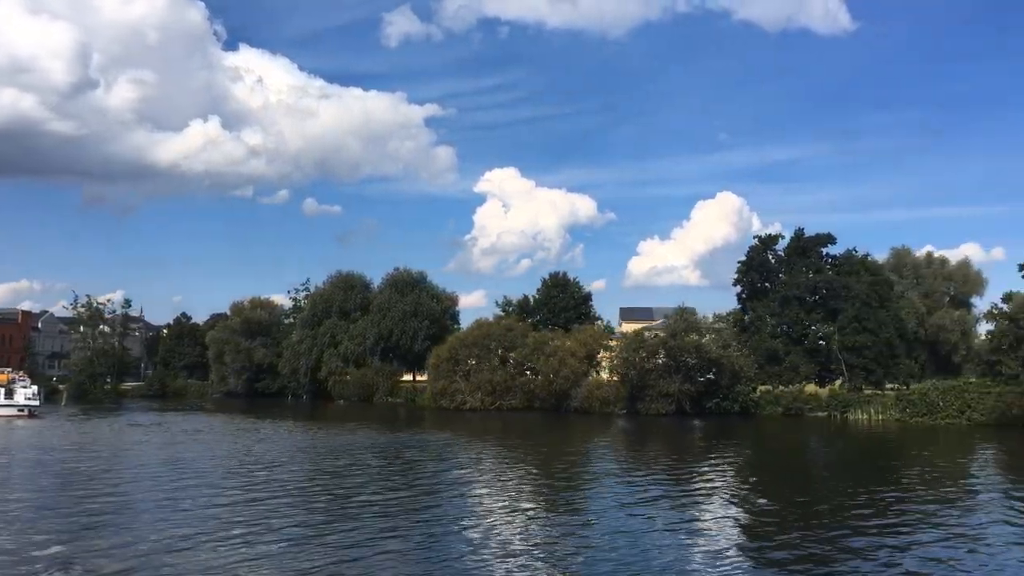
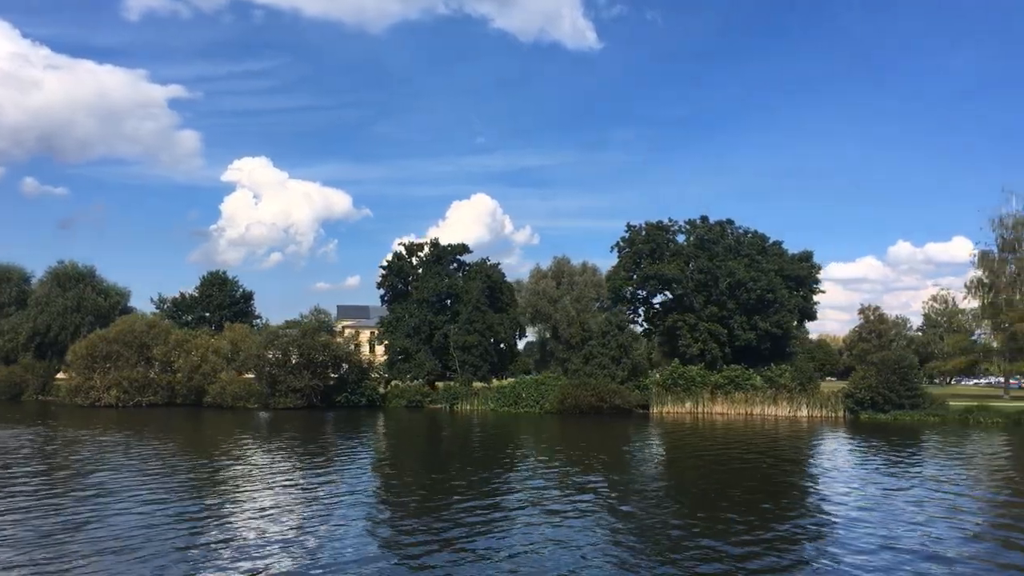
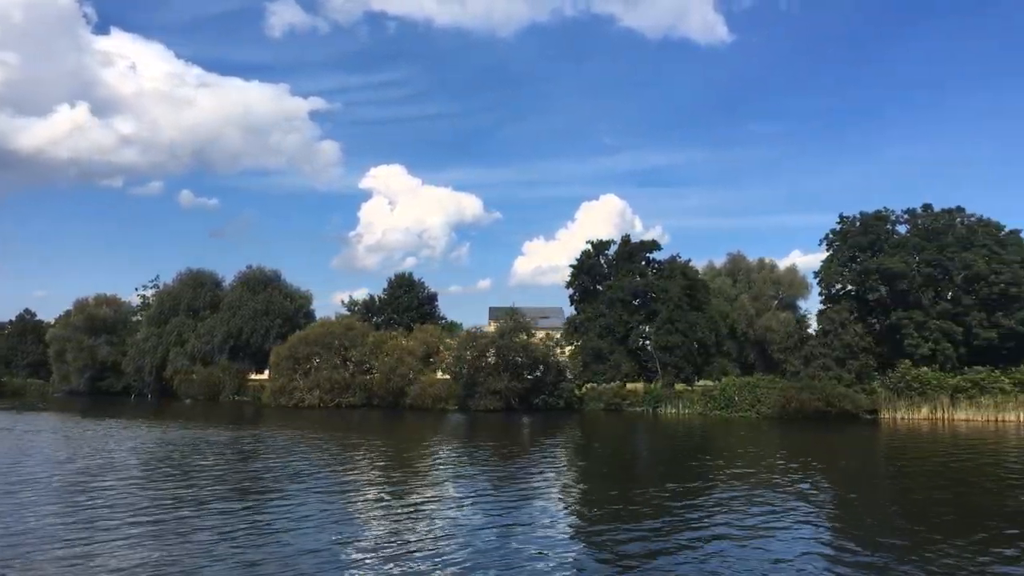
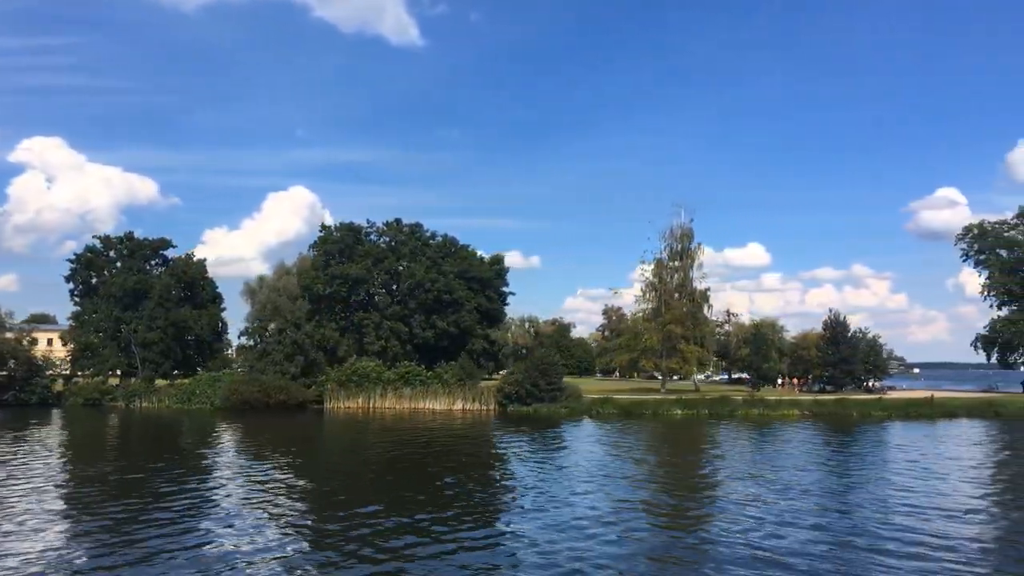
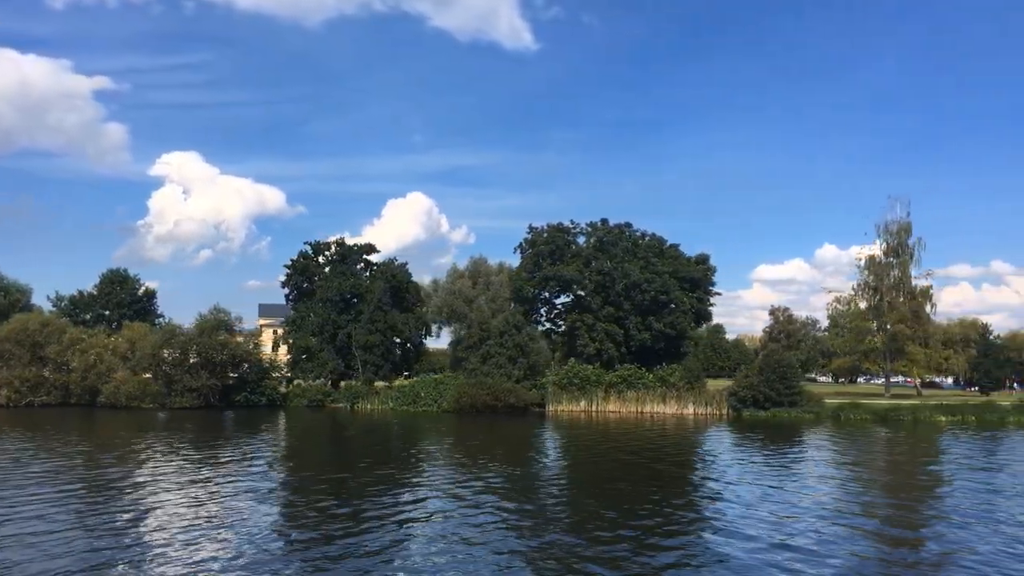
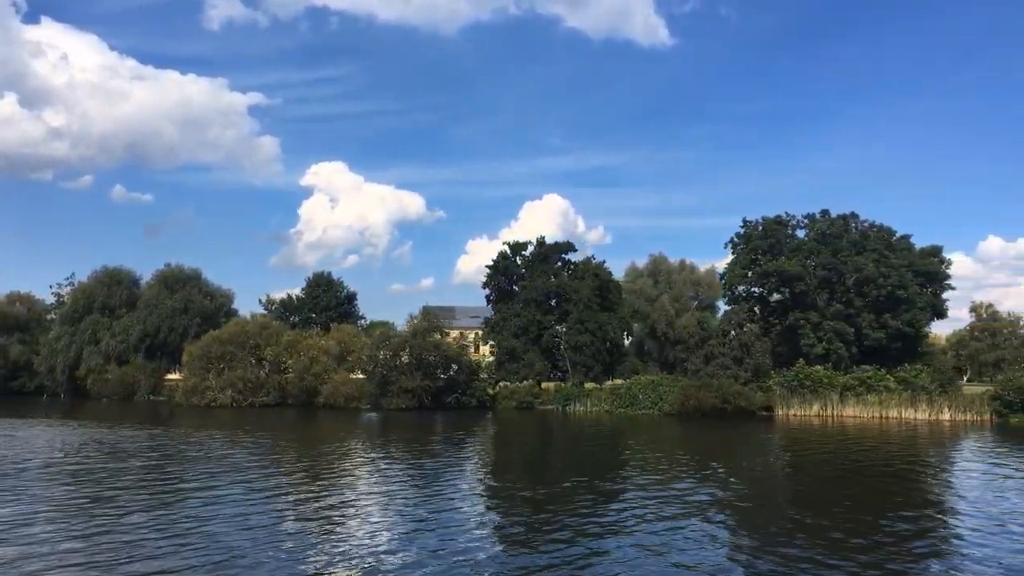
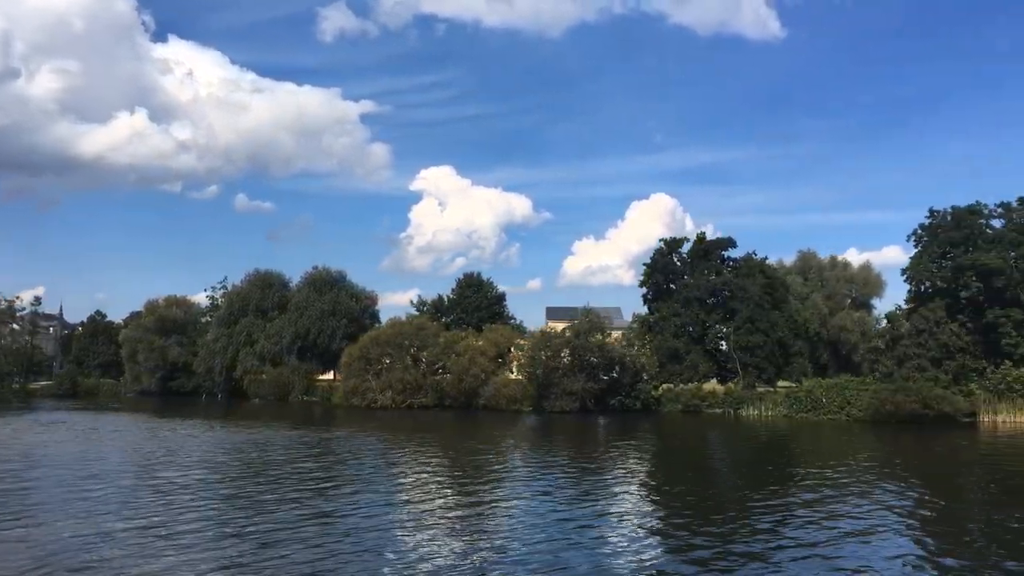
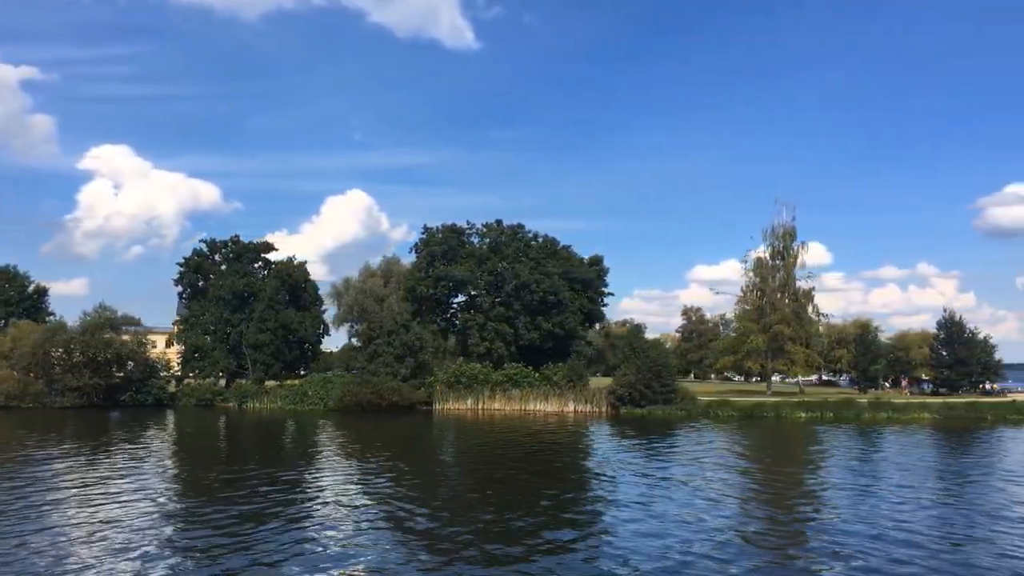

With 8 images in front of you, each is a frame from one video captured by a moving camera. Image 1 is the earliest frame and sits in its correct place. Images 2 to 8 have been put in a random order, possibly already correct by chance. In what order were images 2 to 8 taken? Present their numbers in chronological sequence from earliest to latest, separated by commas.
7, 3, 6, 2, 5, 8, 4
